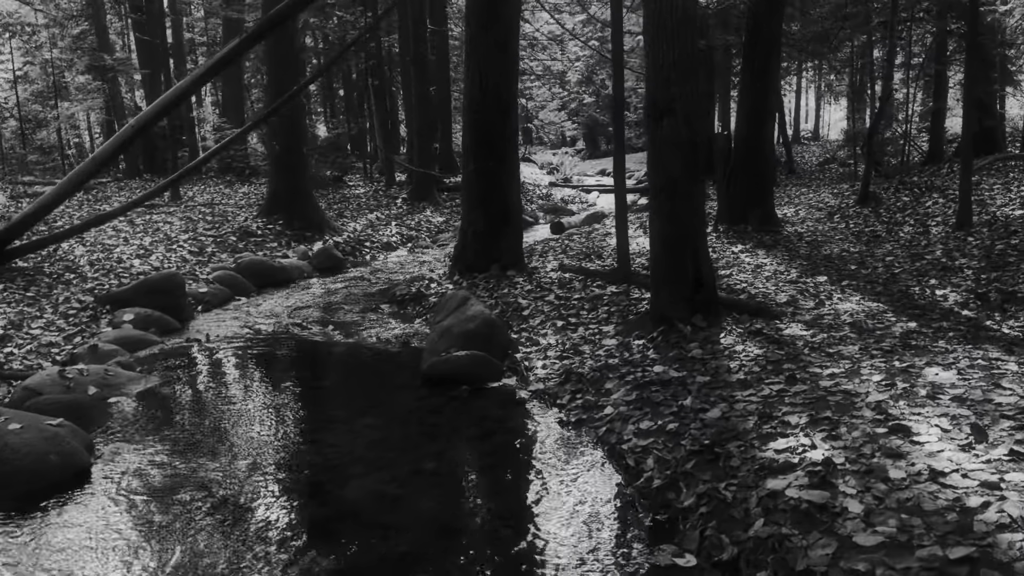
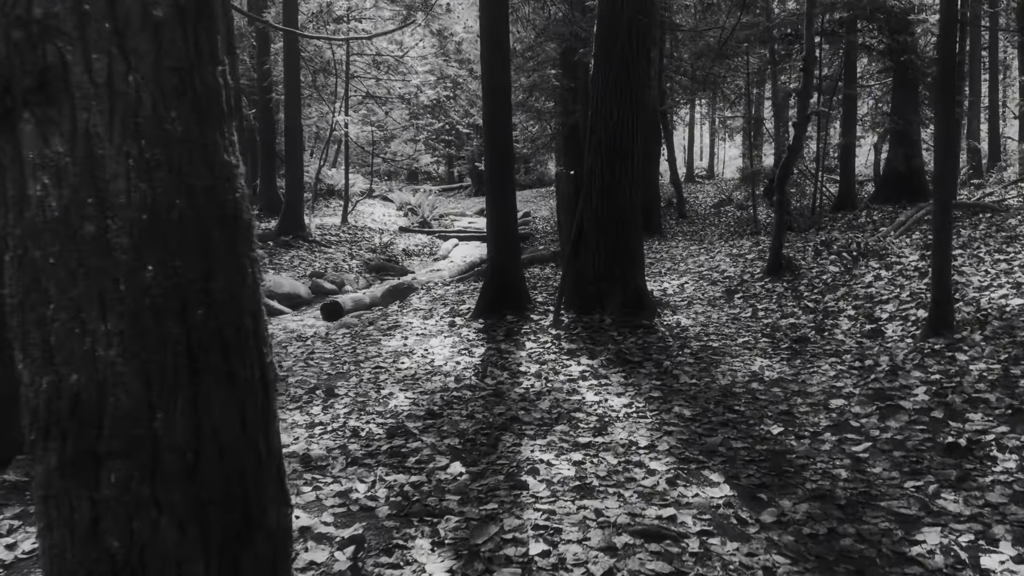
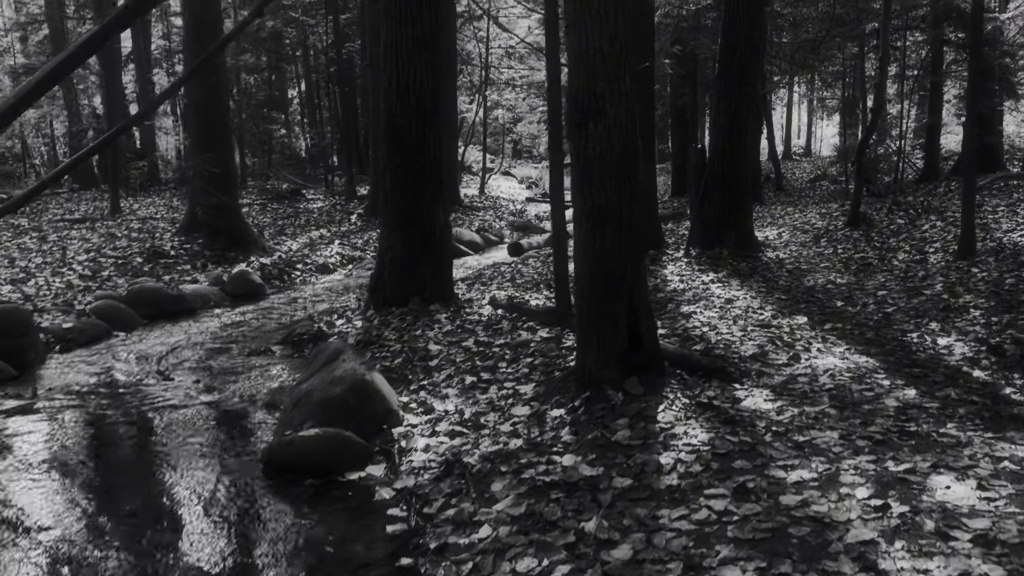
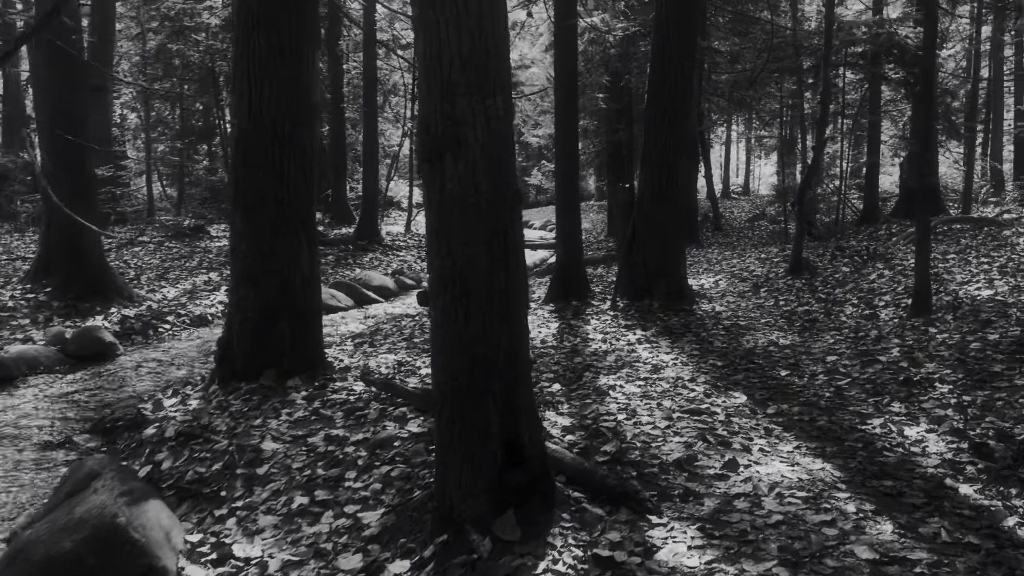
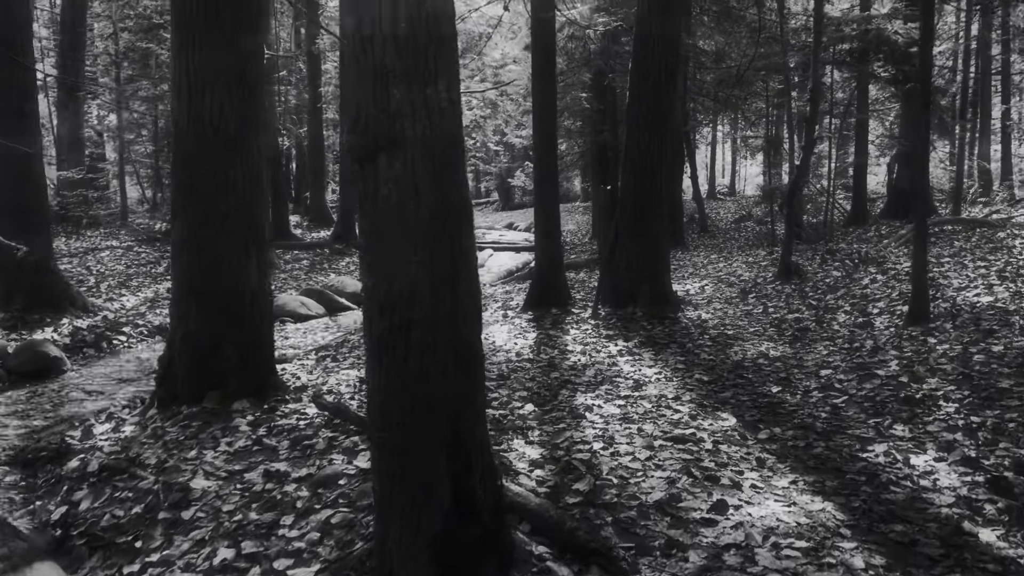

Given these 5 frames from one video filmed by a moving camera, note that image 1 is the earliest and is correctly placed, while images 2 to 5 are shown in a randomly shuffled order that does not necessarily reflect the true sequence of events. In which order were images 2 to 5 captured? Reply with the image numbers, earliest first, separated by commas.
3, 4, 5, 2
